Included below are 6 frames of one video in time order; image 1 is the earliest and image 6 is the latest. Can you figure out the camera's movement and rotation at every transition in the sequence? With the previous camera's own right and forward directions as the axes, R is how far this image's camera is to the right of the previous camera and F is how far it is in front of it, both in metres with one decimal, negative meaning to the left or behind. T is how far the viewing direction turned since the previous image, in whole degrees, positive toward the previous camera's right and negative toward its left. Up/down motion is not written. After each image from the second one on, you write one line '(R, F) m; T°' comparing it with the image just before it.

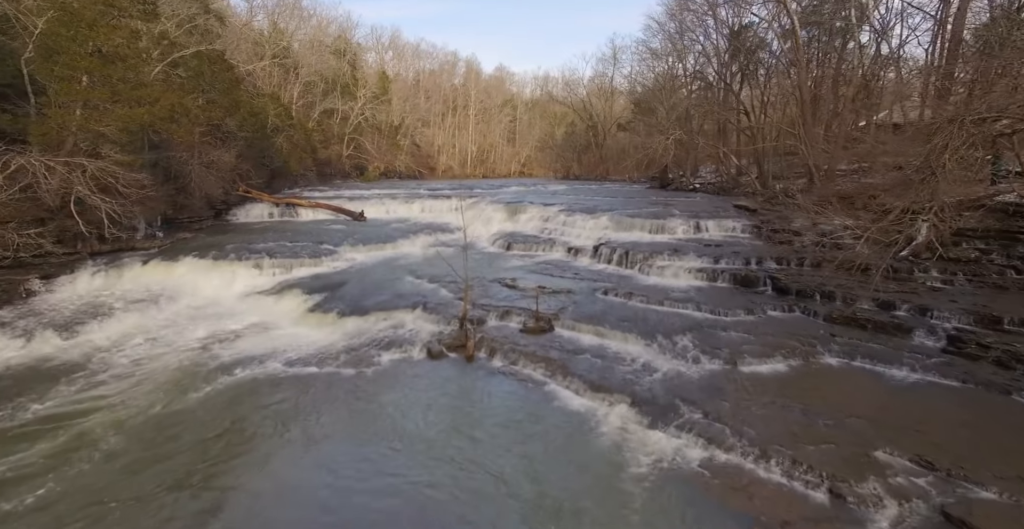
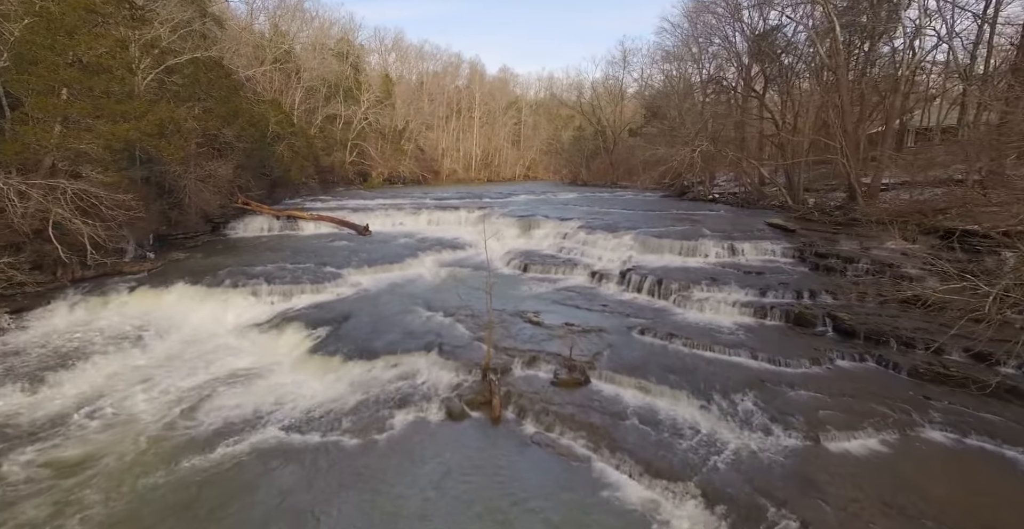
(-0.4, +1.1) m; 0°
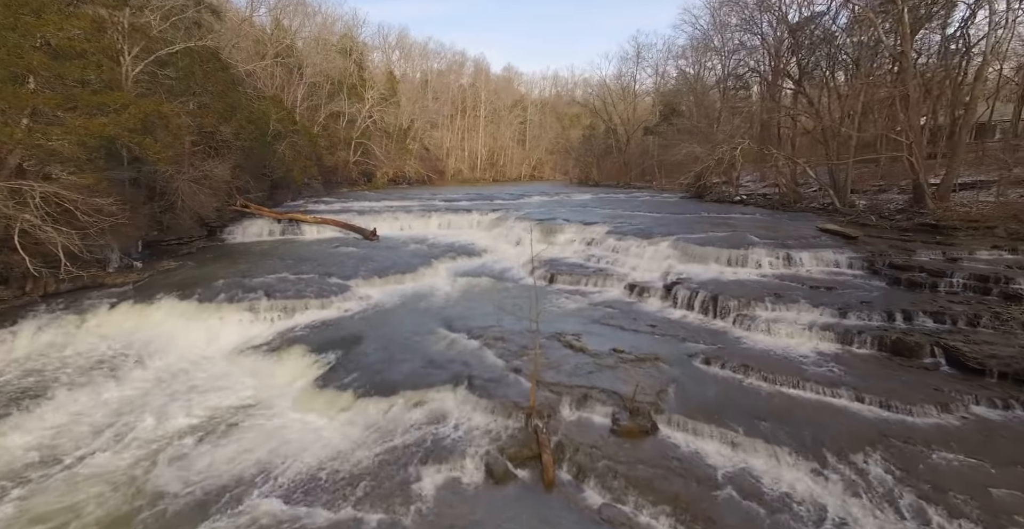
(-0.6, +1.4) m; 0°
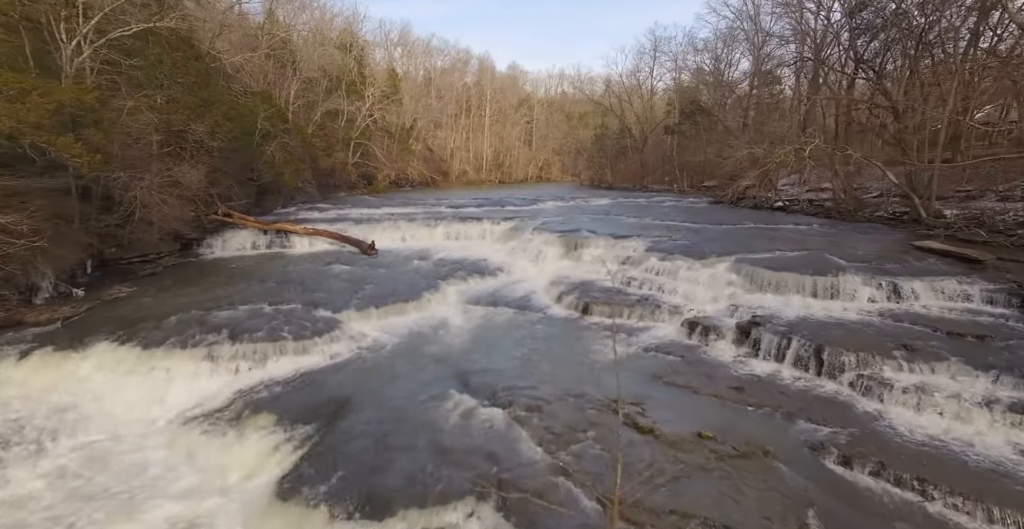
(-0.5, +2.5) m; 0°
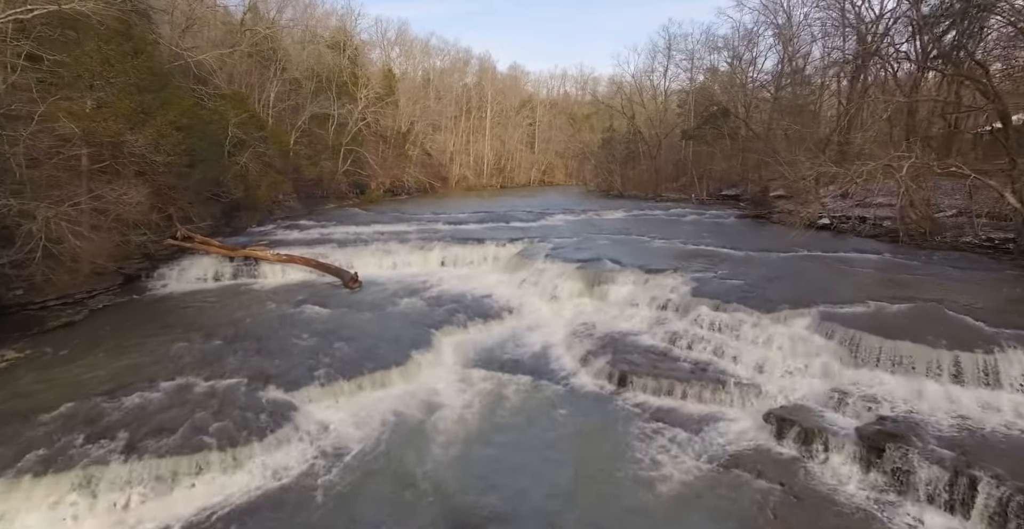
(-0.2, +2.7) m; 0°
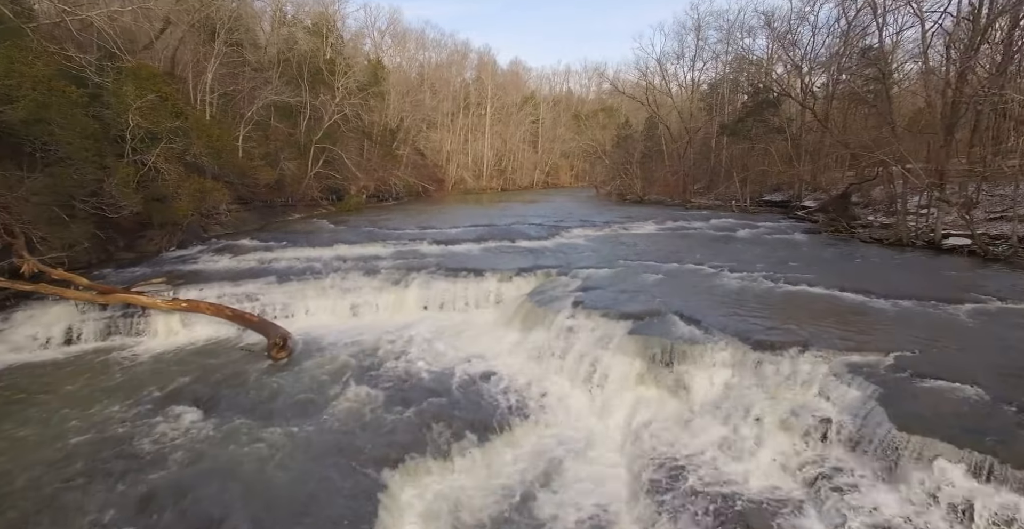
(-0.2, +5.3) m; 0°
